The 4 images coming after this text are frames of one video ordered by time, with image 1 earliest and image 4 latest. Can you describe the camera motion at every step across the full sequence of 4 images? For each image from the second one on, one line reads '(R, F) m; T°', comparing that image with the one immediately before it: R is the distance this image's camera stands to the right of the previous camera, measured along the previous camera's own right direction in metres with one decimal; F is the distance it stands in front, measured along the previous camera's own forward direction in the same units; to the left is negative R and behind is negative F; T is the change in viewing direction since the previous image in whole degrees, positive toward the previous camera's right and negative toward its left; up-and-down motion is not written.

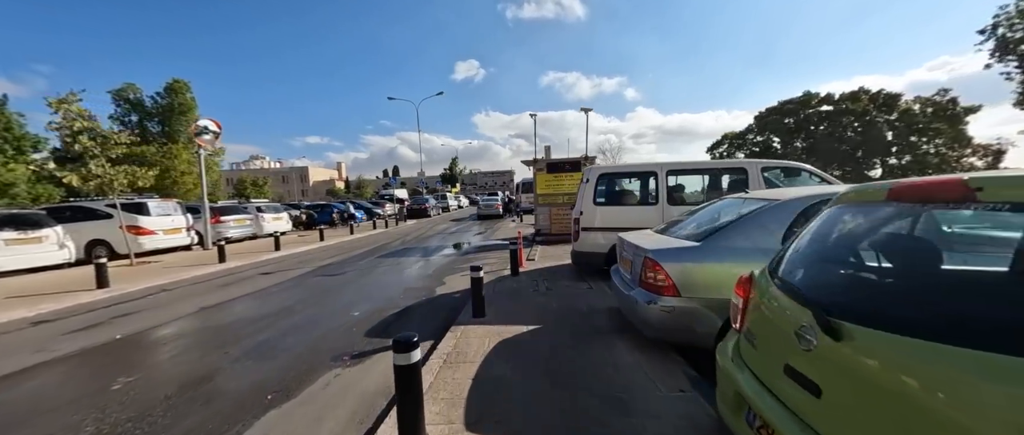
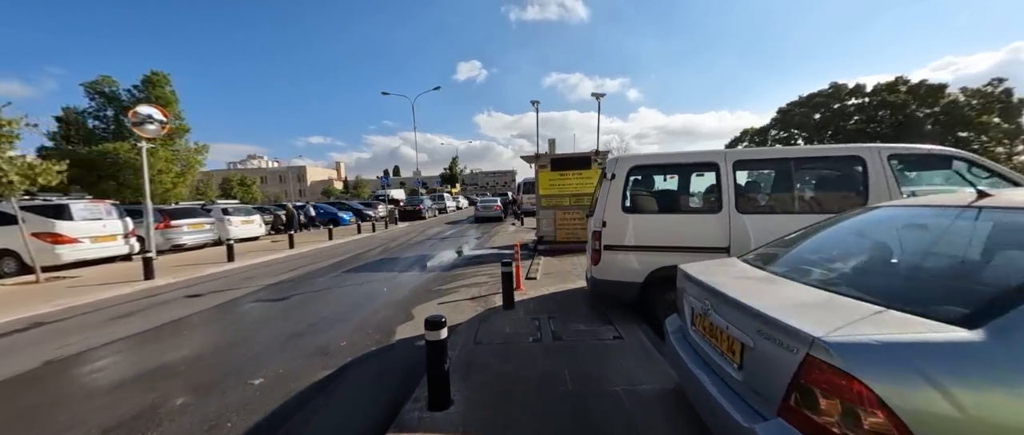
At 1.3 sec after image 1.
(+0.1, +2.1) m; 0°
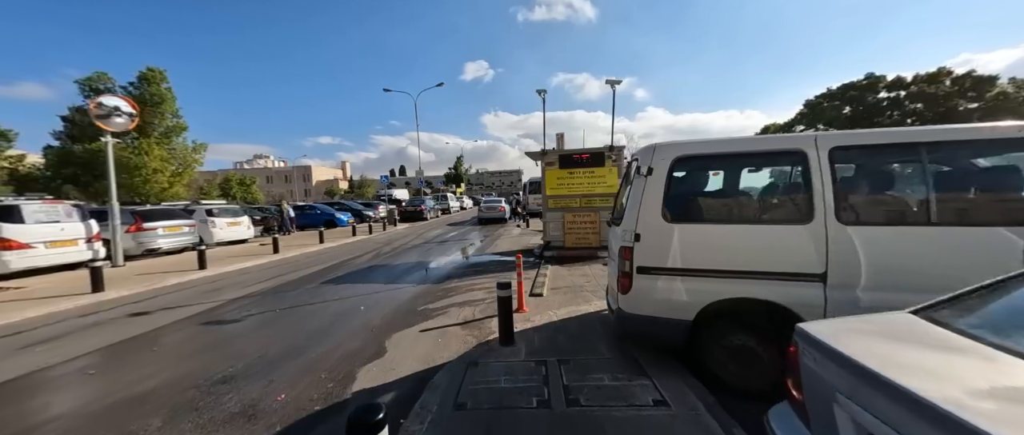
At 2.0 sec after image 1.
(+0.1, +1.3) m; -1°
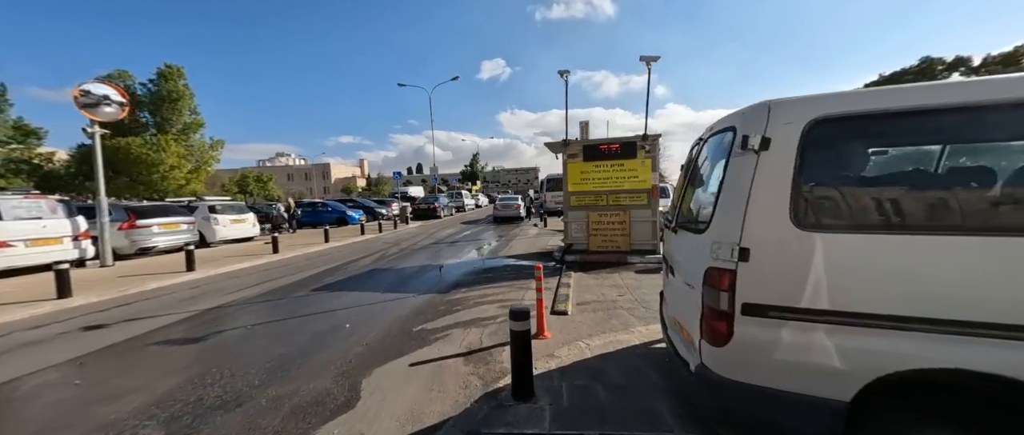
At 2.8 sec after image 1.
(0.0, +1.2) m; -3°
